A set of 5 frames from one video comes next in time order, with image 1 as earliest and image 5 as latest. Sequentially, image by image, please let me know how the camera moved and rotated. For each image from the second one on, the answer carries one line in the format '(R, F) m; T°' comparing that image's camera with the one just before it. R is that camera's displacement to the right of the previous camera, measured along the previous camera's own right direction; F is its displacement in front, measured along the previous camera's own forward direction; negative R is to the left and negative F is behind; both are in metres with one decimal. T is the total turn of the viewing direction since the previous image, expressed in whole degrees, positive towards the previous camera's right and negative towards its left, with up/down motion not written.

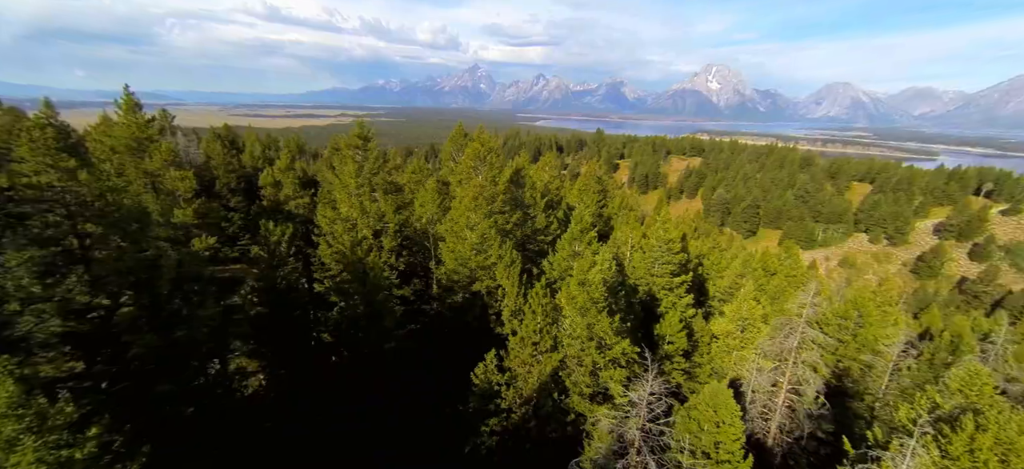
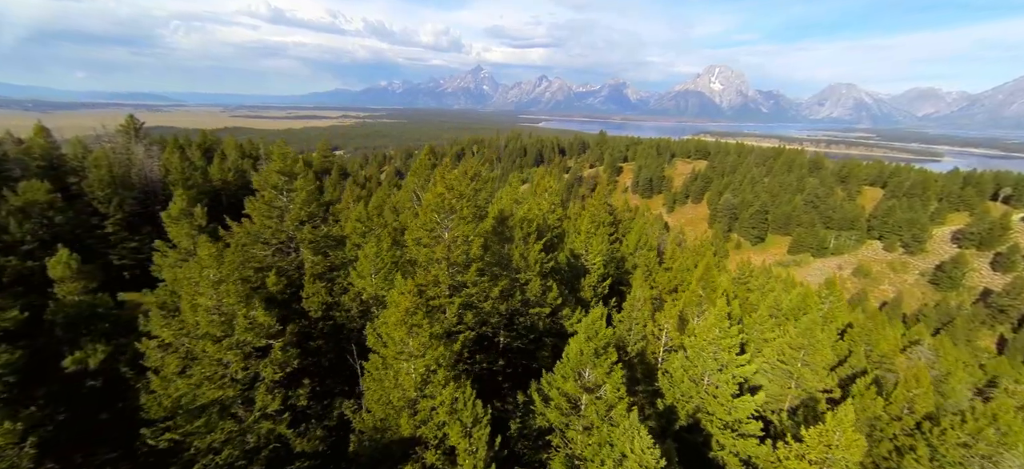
(+0.6, +5.4) m; 0°
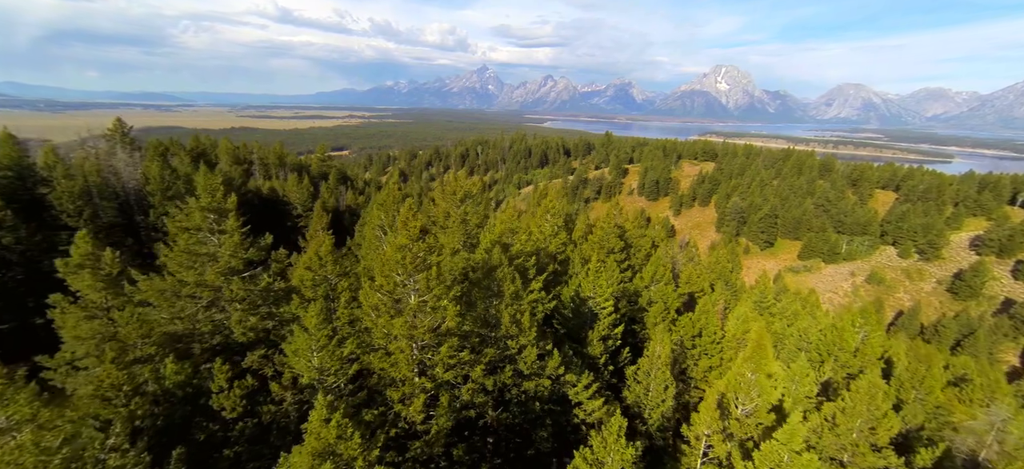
(+0.3, +2.9) m; -1°
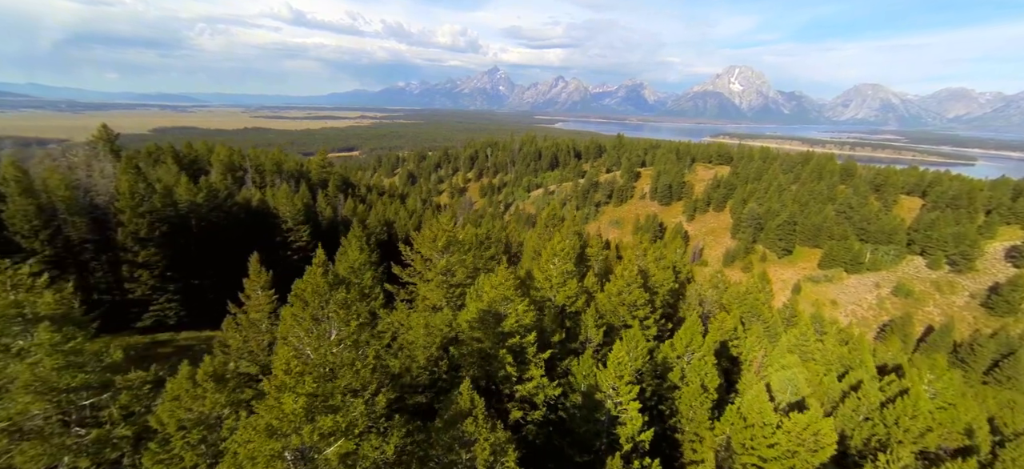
(+0.5, +4.1) m; -1°
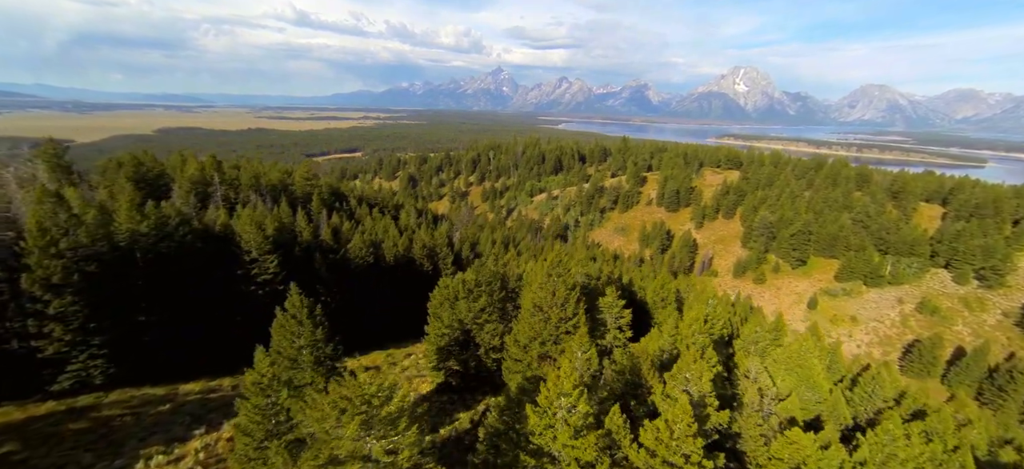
(+0.6, +6.6) m; 0°
